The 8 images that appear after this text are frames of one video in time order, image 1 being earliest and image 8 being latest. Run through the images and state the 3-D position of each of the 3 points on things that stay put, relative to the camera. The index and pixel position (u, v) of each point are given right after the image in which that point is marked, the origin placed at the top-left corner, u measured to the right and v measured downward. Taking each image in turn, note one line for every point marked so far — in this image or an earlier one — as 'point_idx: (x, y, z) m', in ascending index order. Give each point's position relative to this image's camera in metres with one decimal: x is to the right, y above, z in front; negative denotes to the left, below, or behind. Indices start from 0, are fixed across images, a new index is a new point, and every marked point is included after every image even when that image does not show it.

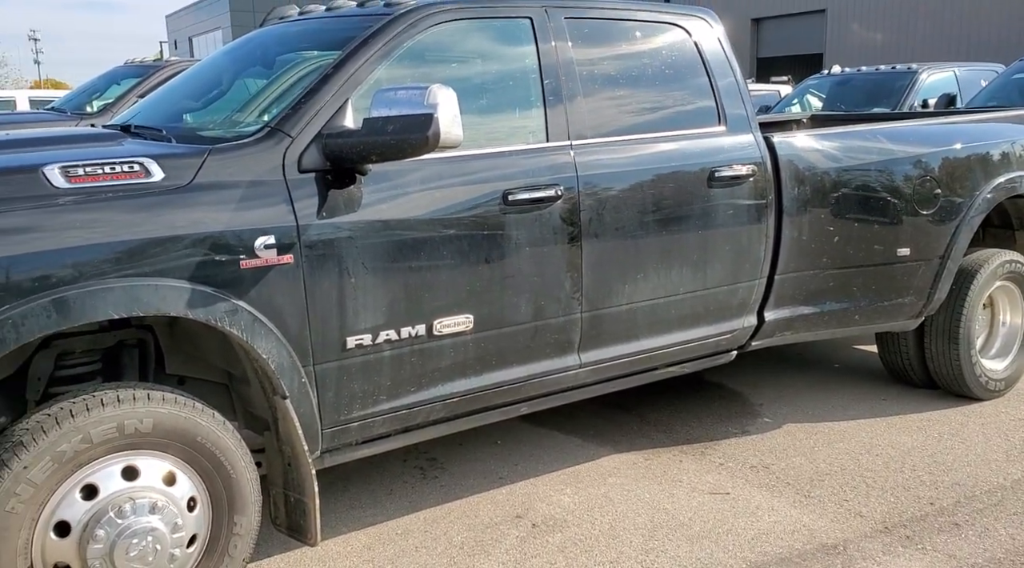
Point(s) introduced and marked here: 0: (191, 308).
0: (-0.9, -0.1, +2.5) m
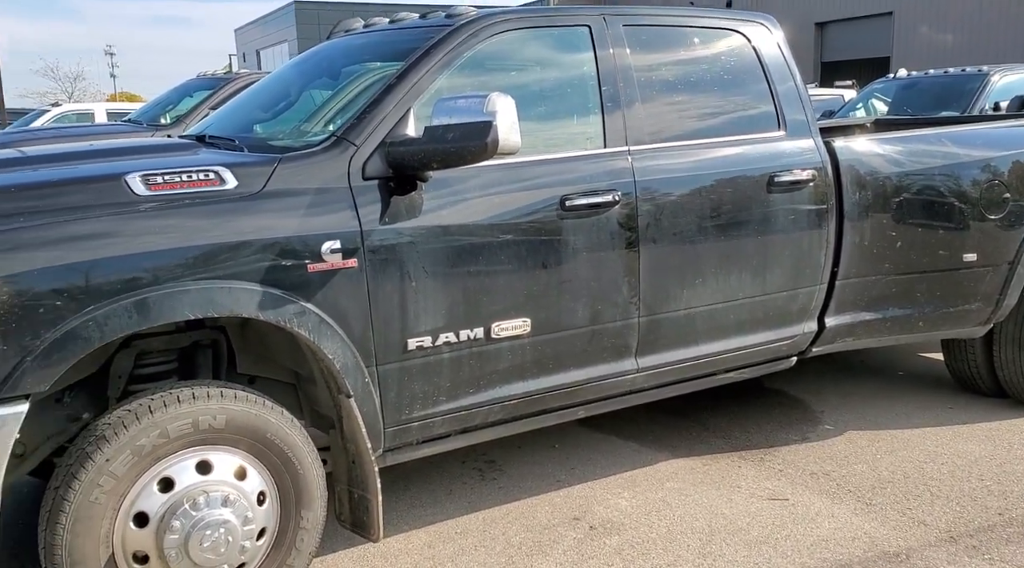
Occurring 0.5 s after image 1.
0: (-0.8, -0.1, +2.6) m
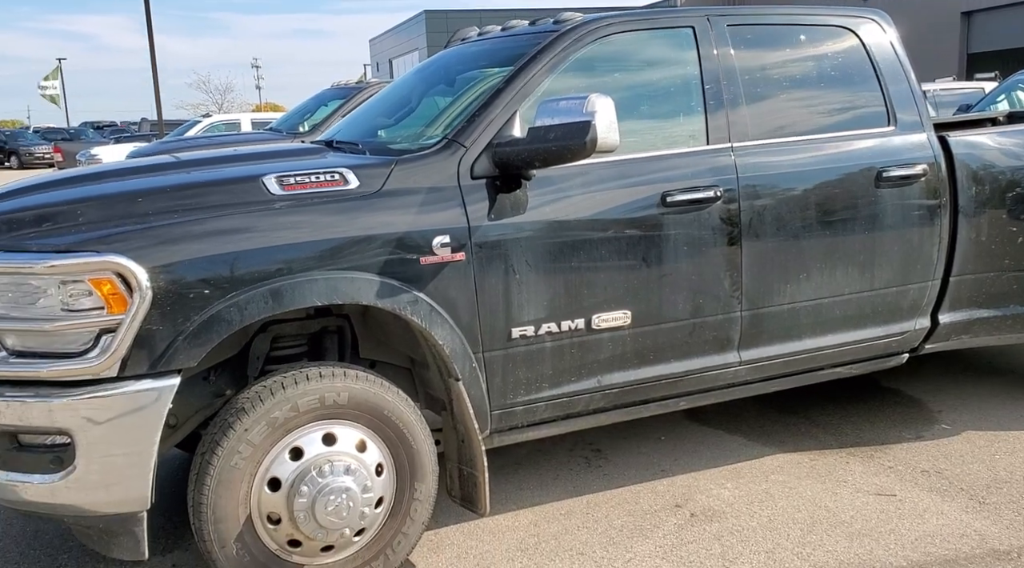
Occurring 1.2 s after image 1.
0: (-0.4, 0.0, +2.9) m
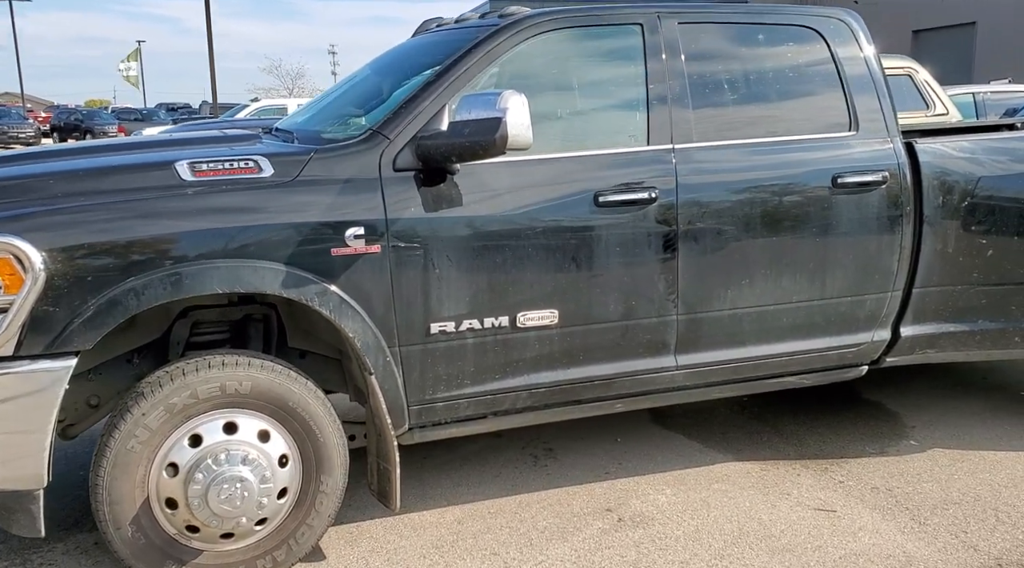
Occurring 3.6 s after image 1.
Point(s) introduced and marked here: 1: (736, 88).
0: (-0.7, 0.0, +2.9) m
1: (+0.9, +0.8, +3.7) m
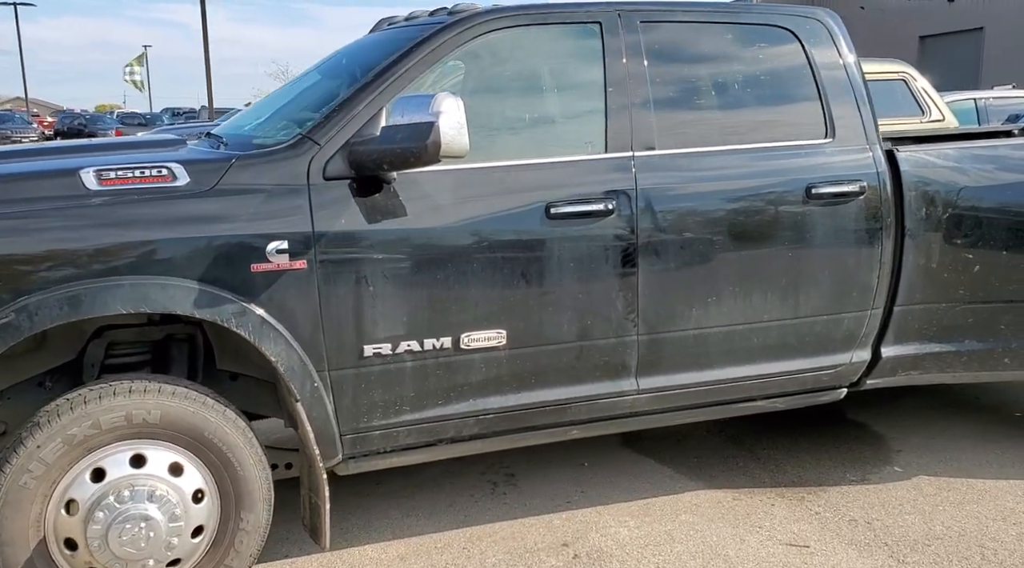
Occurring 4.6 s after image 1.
0: (-0.9, -0.1, +2.7) m
1: (+0.8, +0.8, +3.5) m
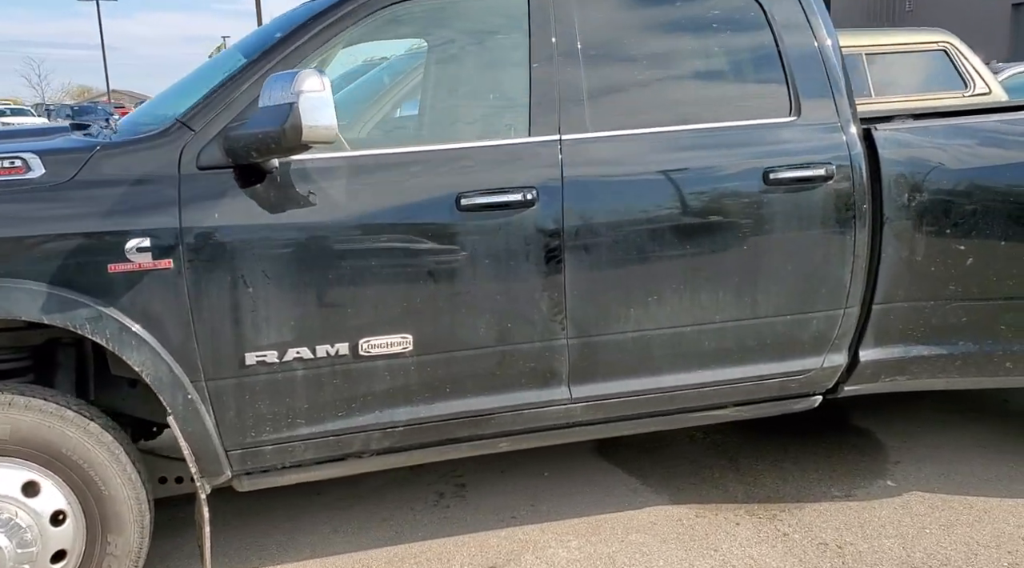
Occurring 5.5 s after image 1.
0: (-1.3, -0.1, +2.4) m
1: (+0.5, +0.8, +3.1) m
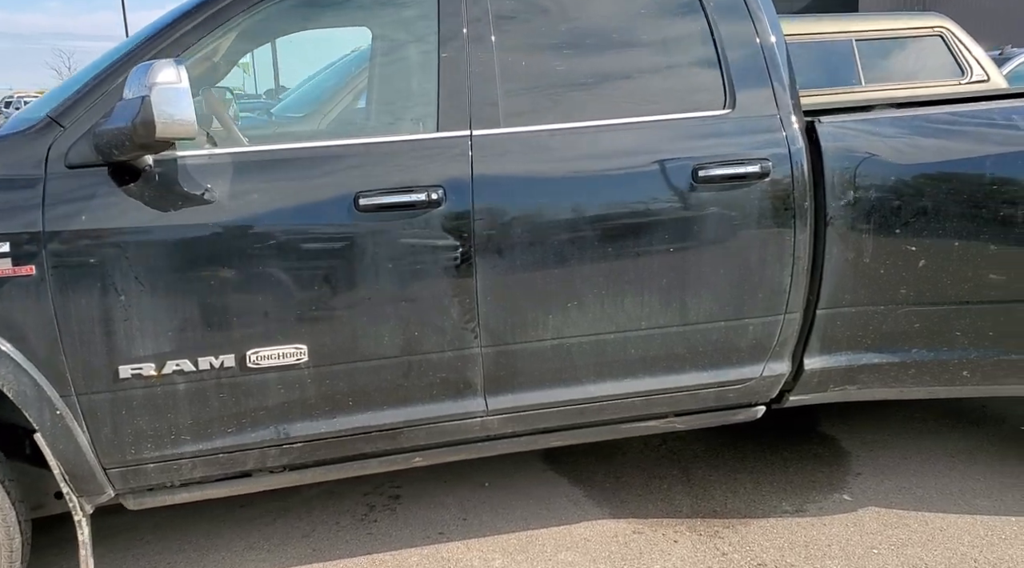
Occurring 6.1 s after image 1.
0: (-1.6, -0.1, +2.2) m
1: (+0.2, +0.8, +2.9) m
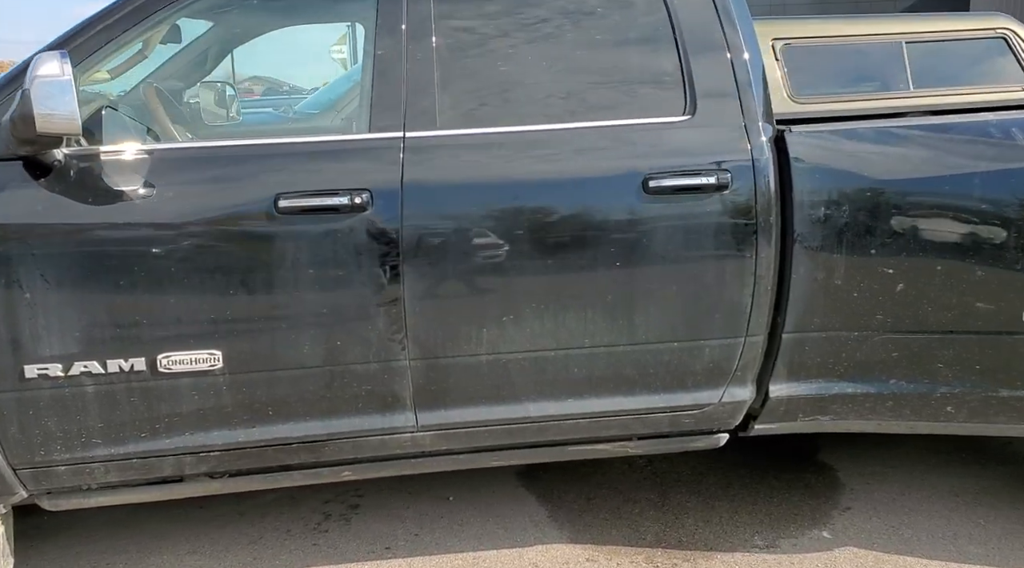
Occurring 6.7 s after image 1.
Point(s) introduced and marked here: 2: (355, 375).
0: (-1.8, -0.1, +2.2) m
1: (0.0, +0.7, +2.7) m
2: (-0.5, -0.3, +2.6) m
